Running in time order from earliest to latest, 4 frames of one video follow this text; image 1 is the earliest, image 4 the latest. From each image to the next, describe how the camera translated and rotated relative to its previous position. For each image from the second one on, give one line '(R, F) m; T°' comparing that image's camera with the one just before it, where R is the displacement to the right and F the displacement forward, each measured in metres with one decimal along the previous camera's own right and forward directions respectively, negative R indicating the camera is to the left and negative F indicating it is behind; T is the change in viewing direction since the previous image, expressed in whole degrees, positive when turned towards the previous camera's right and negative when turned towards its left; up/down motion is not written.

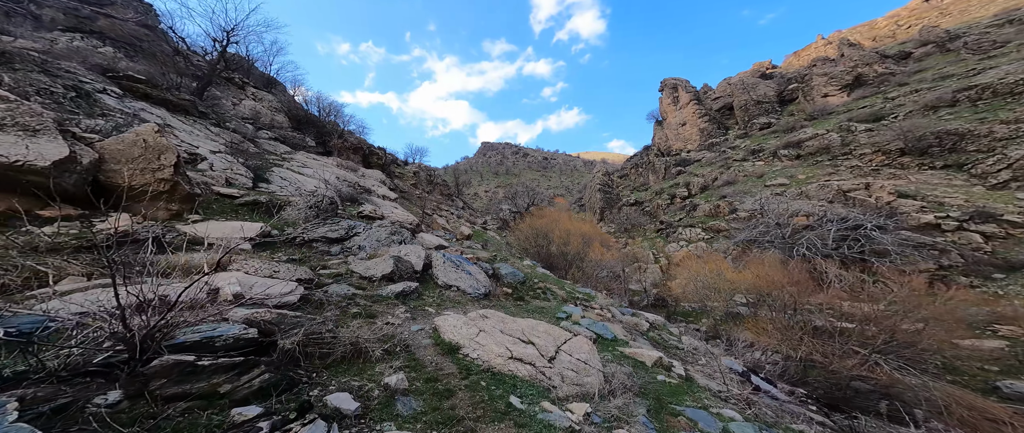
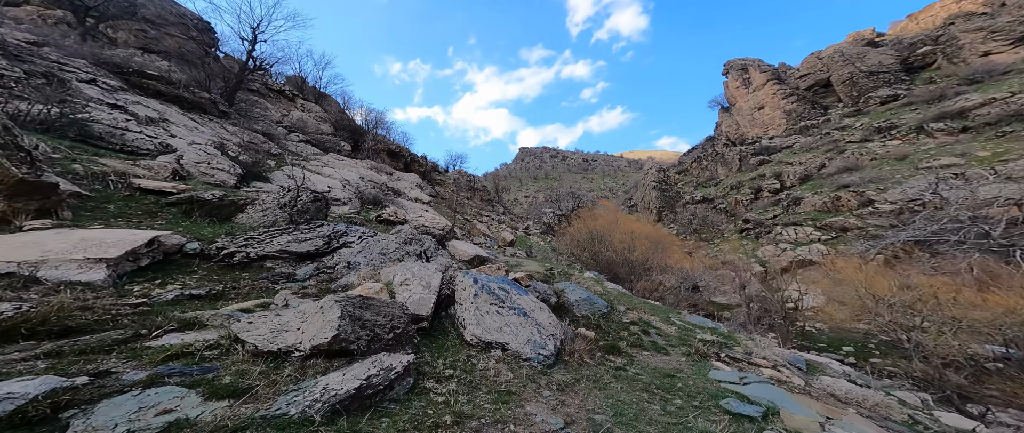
(-0.3, +2.3) m; -8°
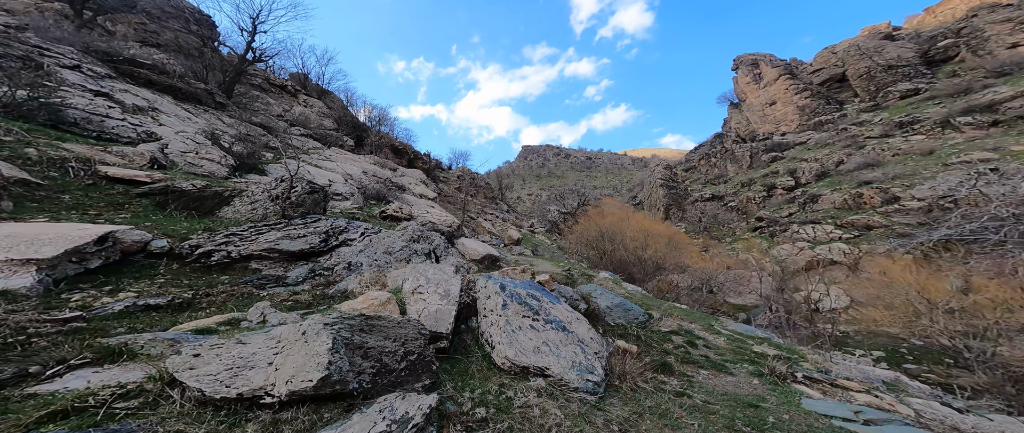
(-0.2, +0.5) m; 0°
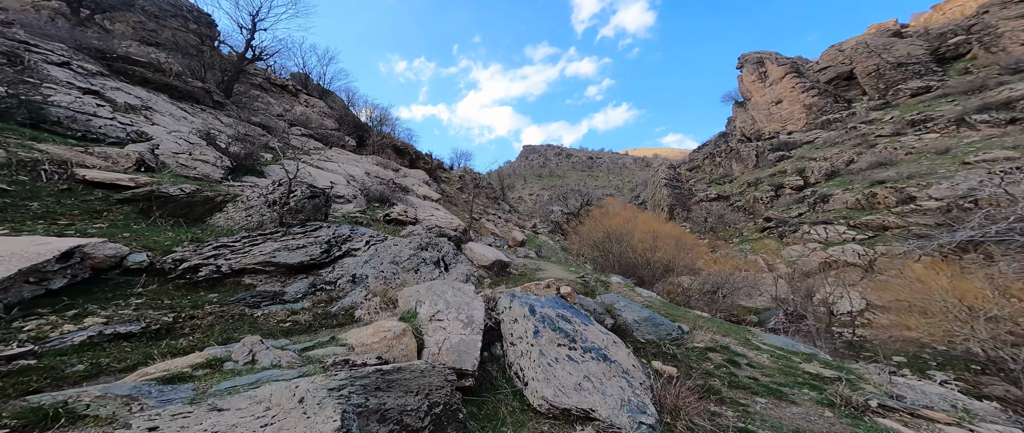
(-0.2, +0.3) m; 0°
